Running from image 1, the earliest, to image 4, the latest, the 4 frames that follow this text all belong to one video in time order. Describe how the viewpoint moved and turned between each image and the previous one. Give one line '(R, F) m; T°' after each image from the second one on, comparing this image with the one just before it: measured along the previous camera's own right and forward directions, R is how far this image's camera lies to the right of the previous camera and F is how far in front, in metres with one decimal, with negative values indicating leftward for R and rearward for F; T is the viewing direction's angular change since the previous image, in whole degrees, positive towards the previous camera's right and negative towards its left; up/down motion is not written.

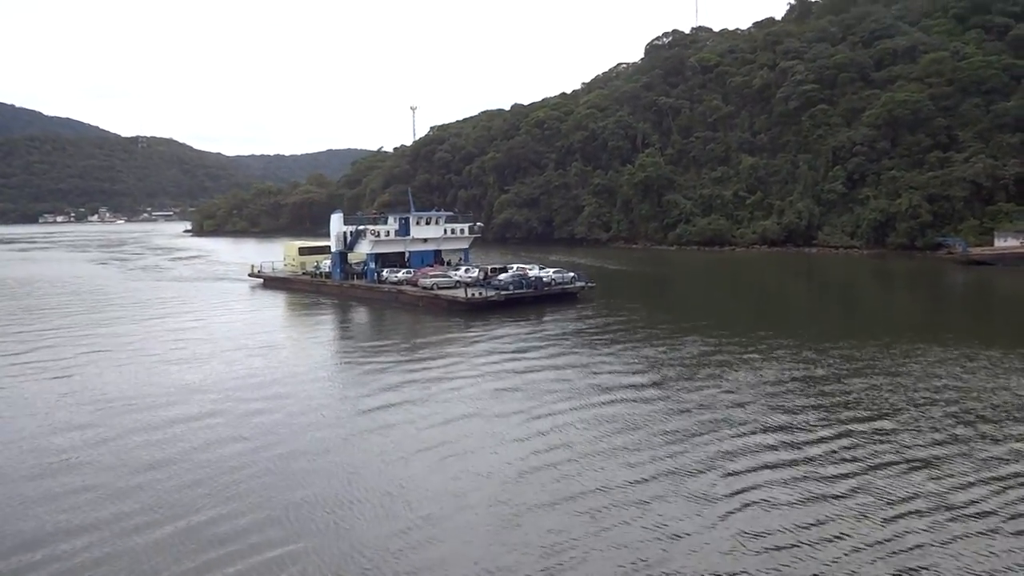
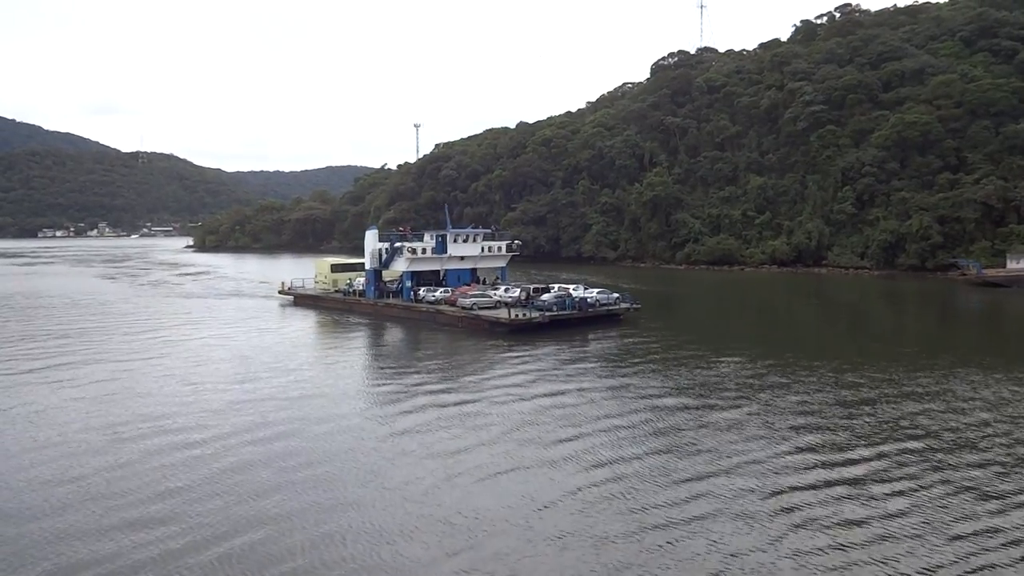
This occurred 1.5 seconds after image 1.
(-0.8, +0.3) m; 0°
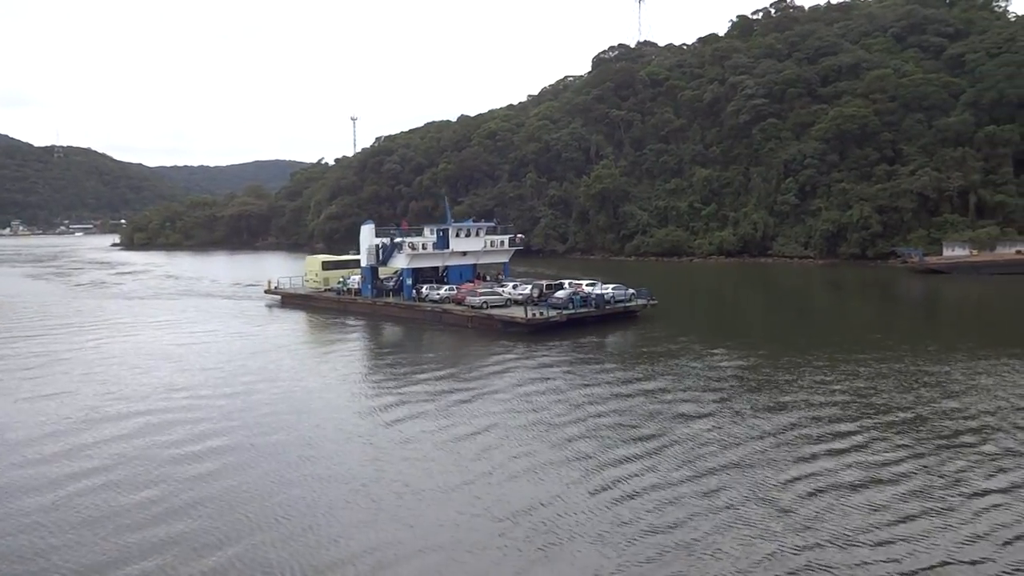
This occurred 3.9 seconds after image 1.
(-1.3, +0.4) m; +5°
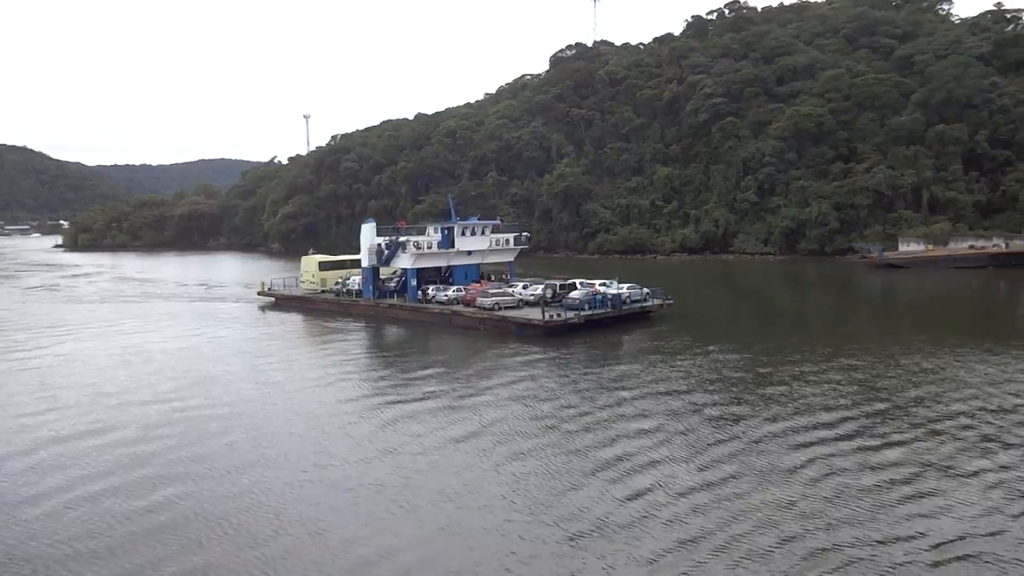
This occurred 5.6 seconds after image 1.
(-1.0, +0.2) m; +4°
